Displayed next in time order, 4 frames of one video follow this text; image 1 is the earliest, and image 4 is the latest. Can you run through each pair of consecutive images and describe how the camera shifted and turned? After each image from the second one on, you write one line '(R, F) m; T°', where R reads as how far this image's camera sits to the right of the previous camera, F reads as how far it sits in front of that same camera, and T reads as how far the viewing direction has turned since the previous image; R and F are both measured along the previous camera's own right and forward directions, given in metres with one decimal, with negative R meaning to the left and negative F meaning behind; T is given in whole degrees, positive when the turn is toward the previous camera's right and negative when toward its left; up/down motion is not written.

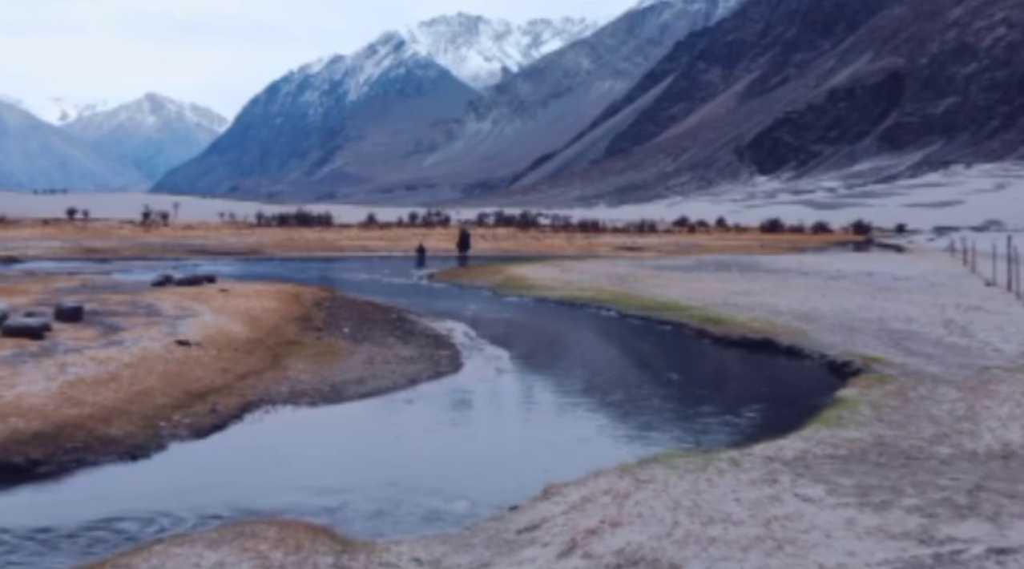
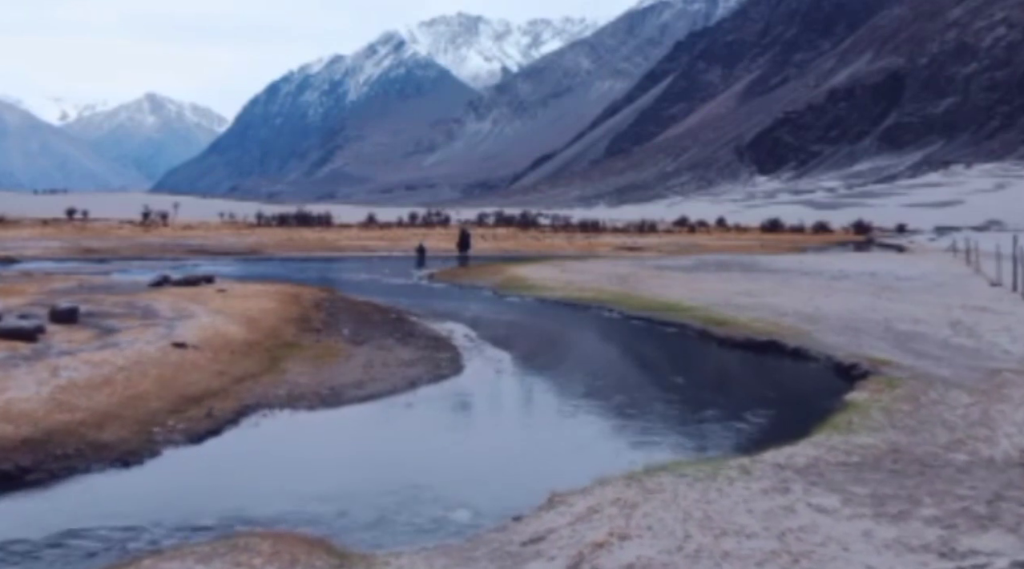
(0.0, +0.4) m; 0°
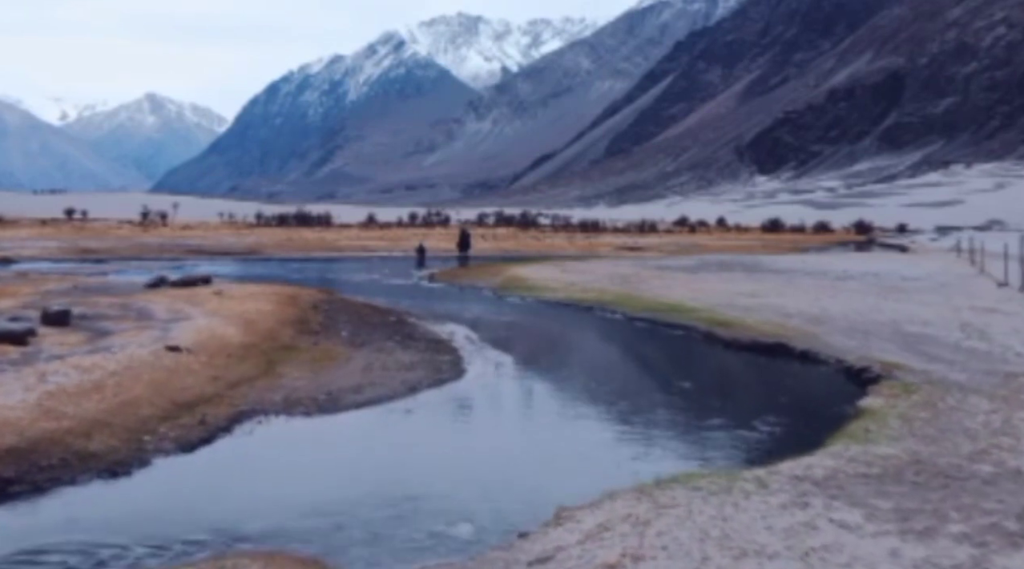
(0.0, +0.6) m; 0°
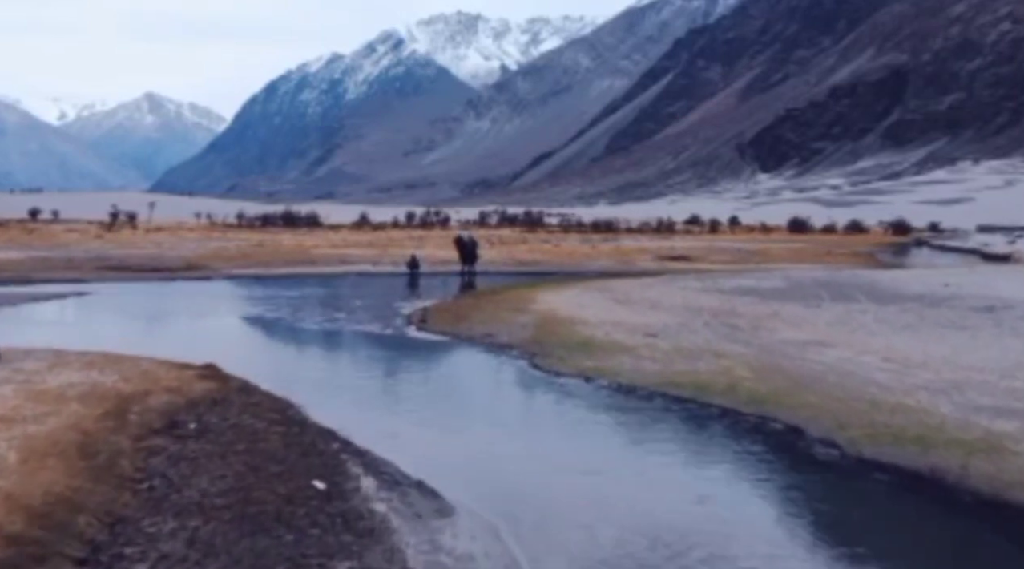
(-1.2, +20.3) m; 0°
